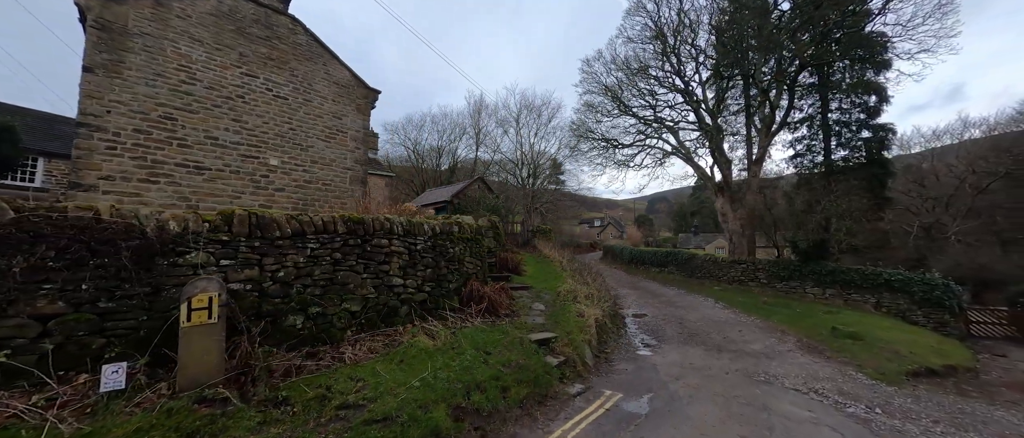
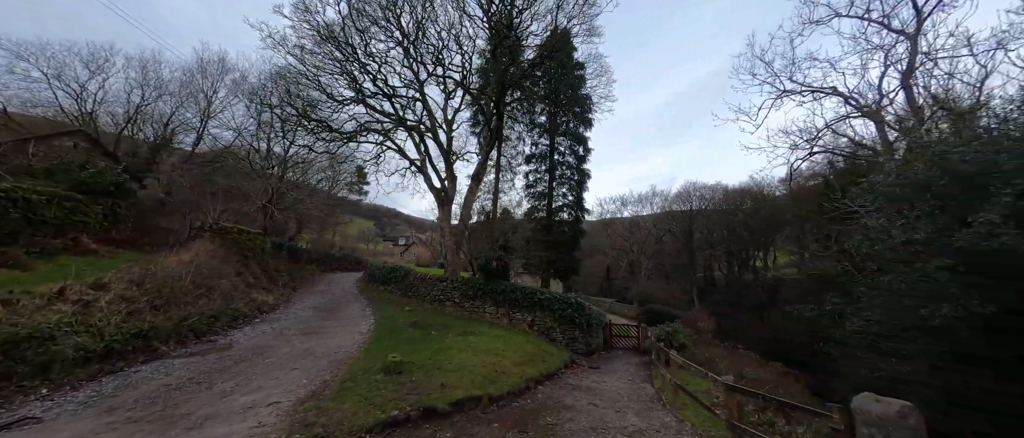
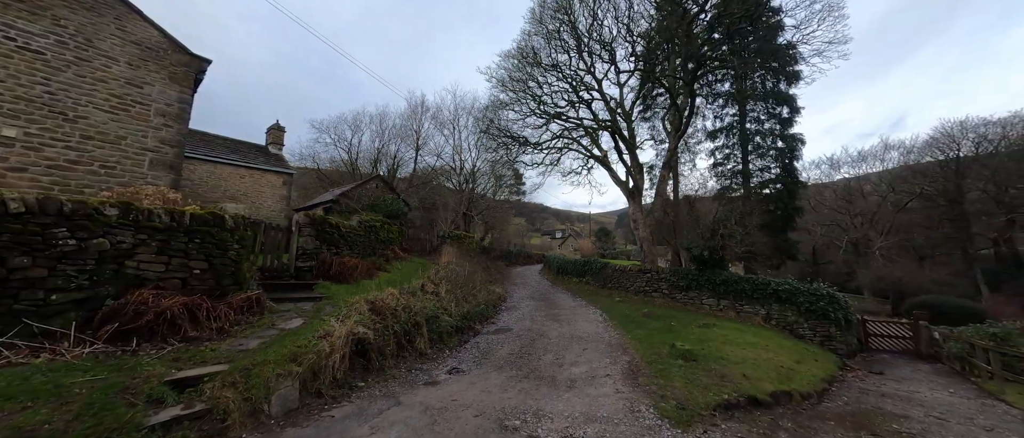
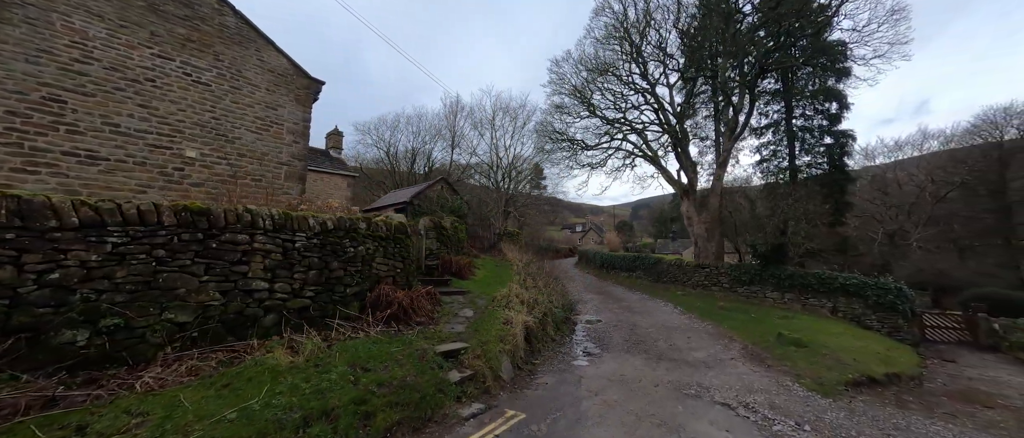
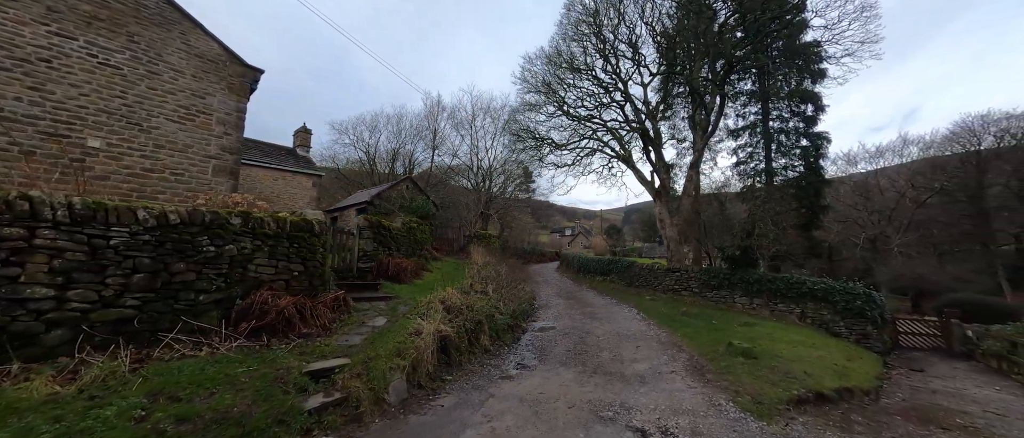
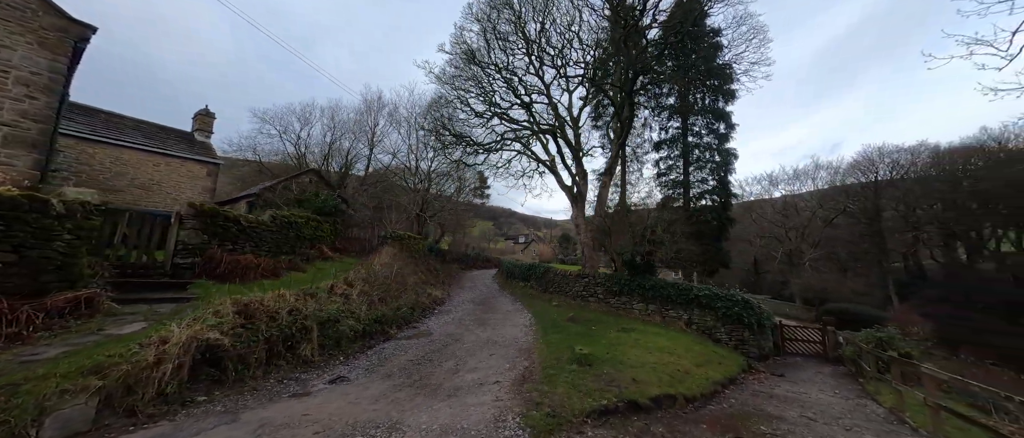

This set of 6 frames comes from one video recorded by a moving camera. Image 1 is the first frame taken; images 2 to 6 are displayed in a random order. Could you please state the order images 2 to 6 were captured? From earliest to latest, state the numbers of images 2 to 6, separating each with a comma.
4, 5, 3, 6, 2
